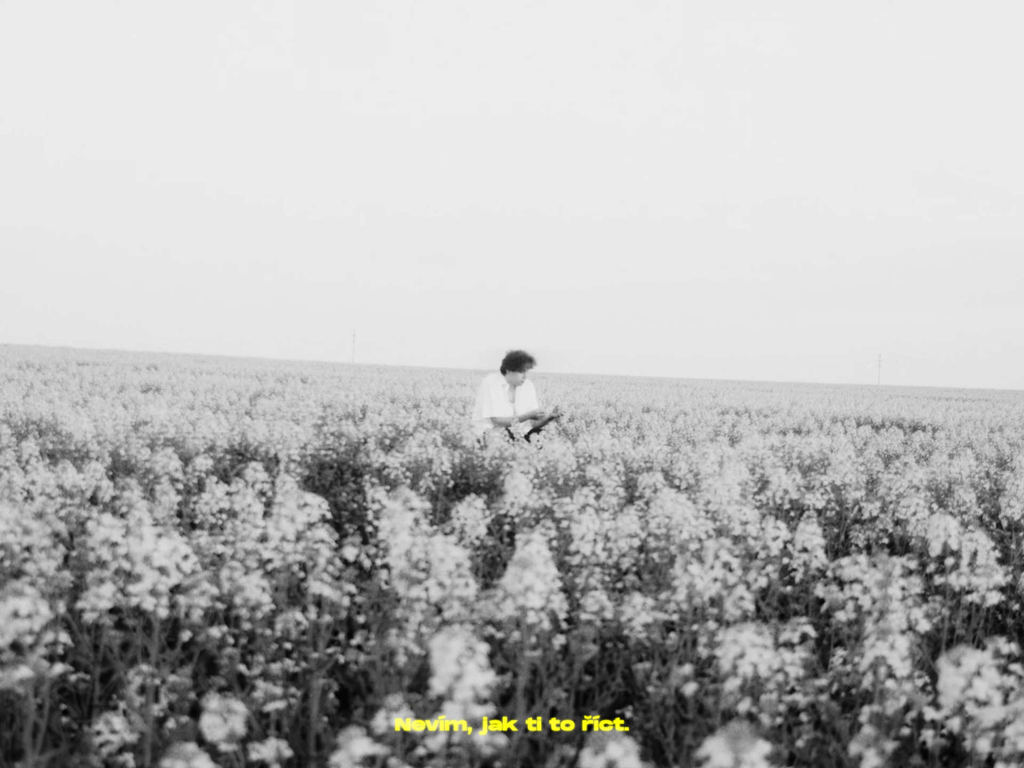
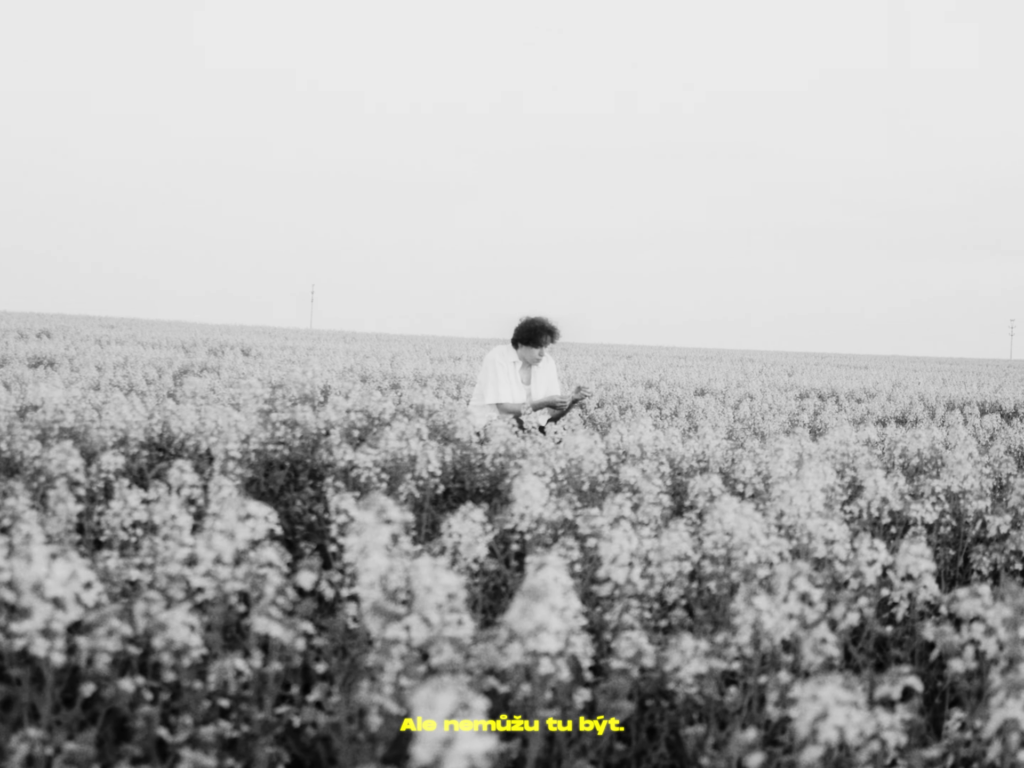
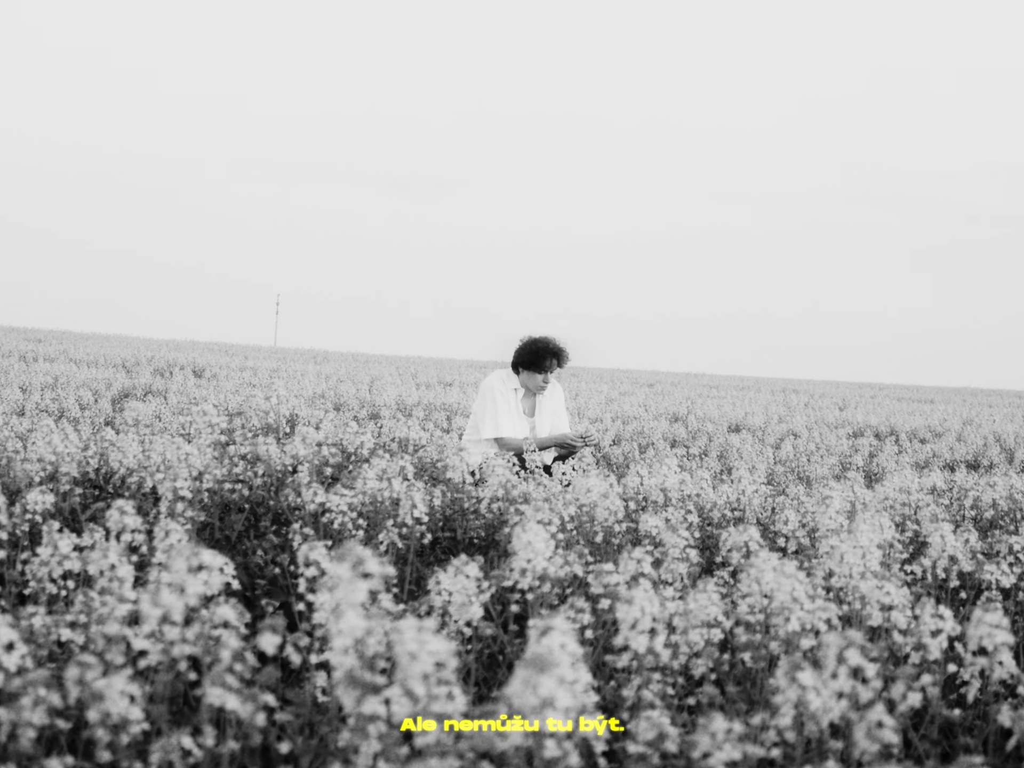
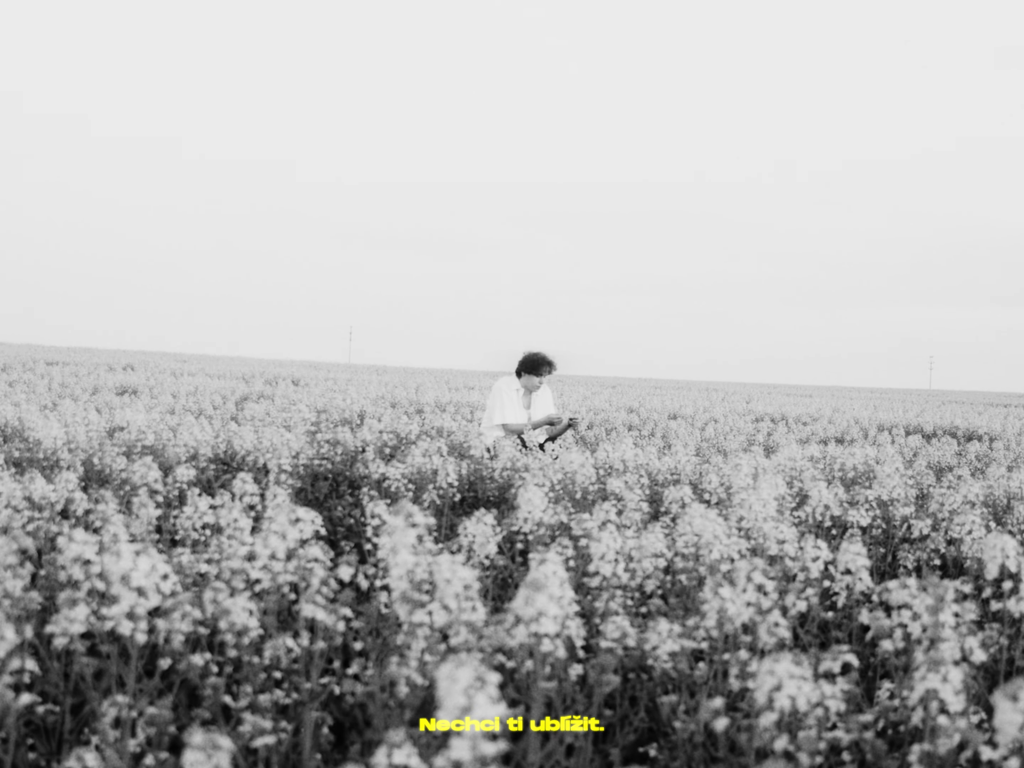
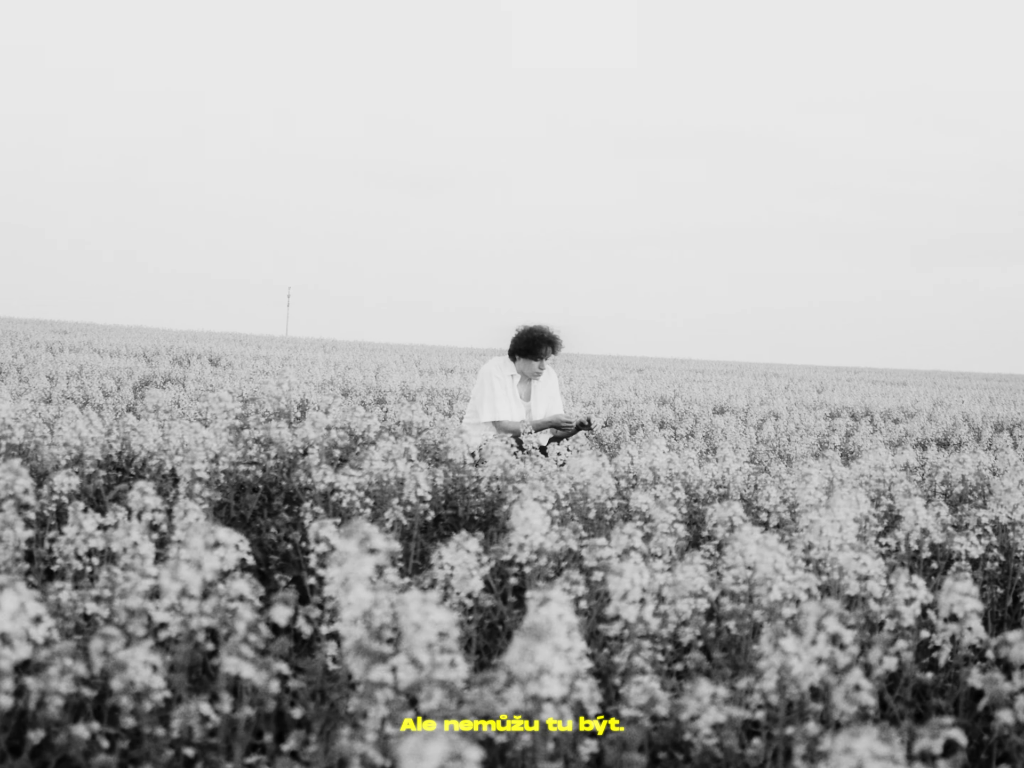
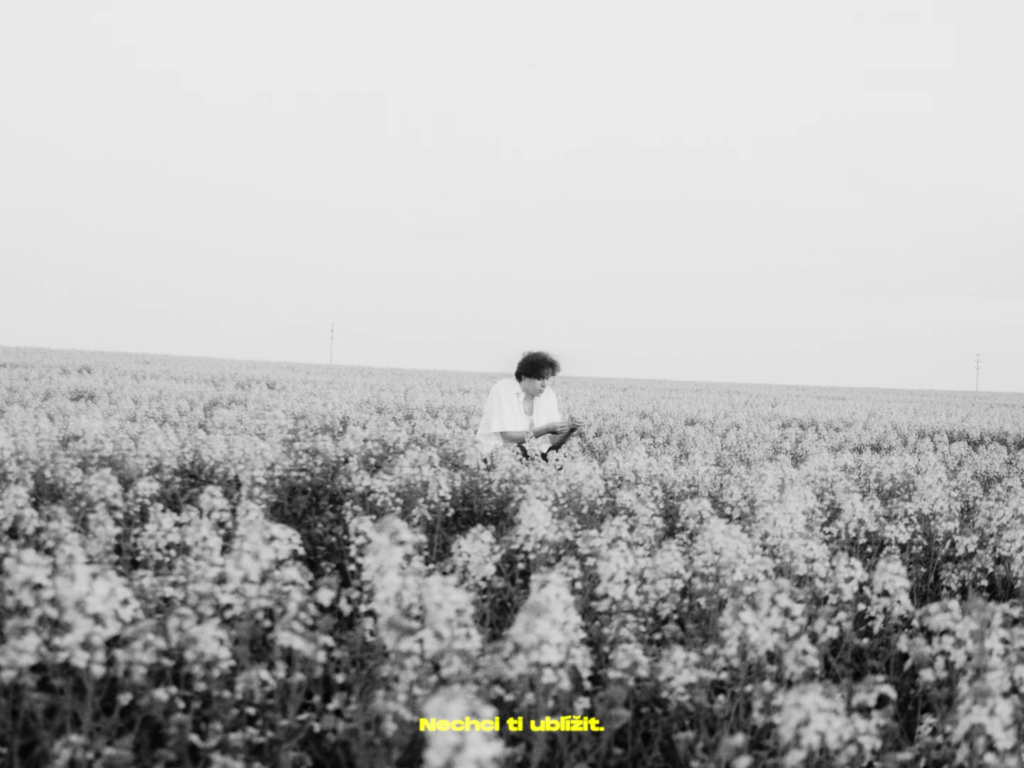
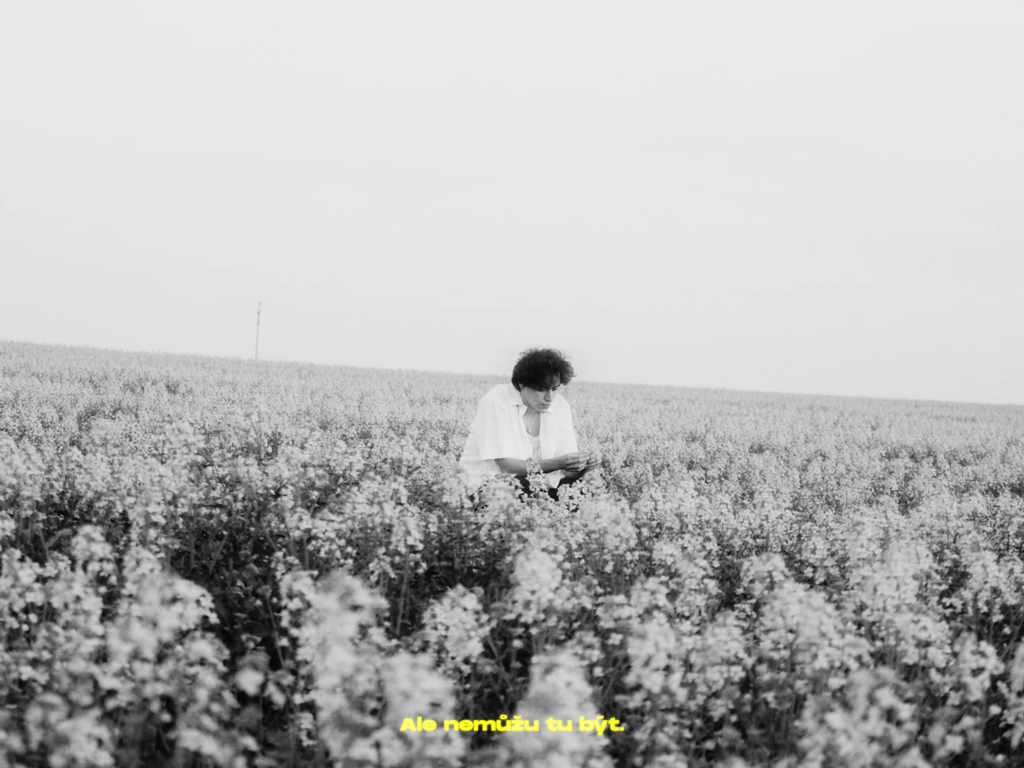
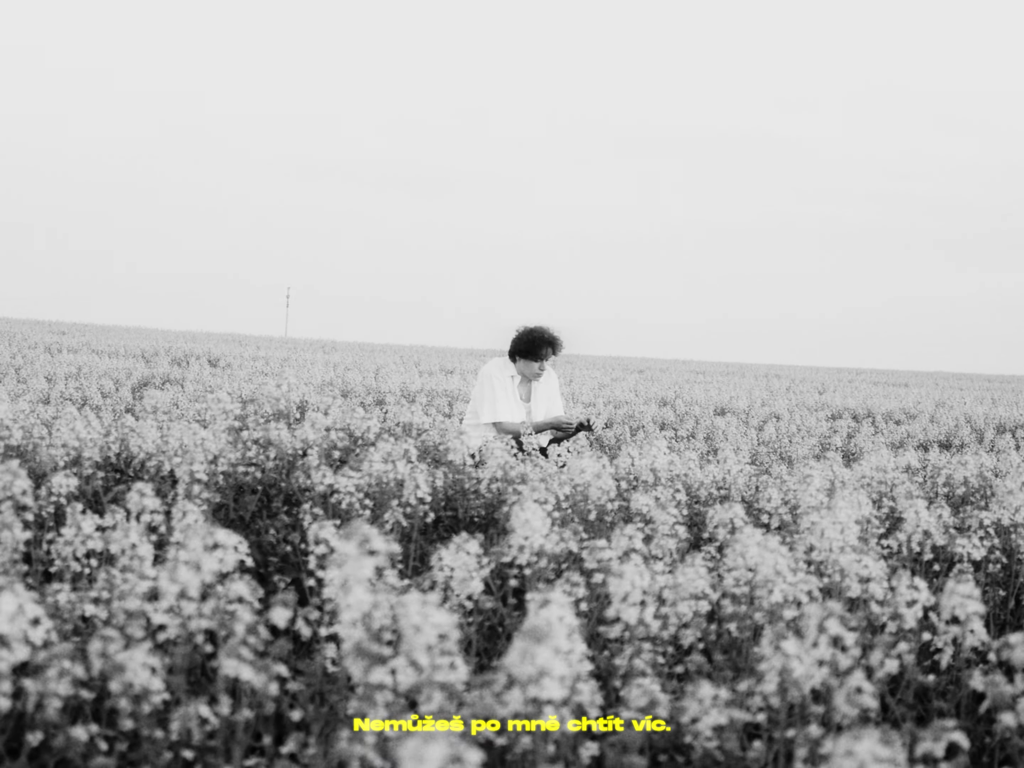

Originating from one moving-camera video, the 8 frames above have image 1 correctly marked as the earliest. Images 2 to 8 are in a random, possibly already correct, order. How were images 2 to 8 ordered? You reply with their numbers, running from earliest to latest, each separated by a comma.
4, 6, 2, 5, 3, 7, 8
